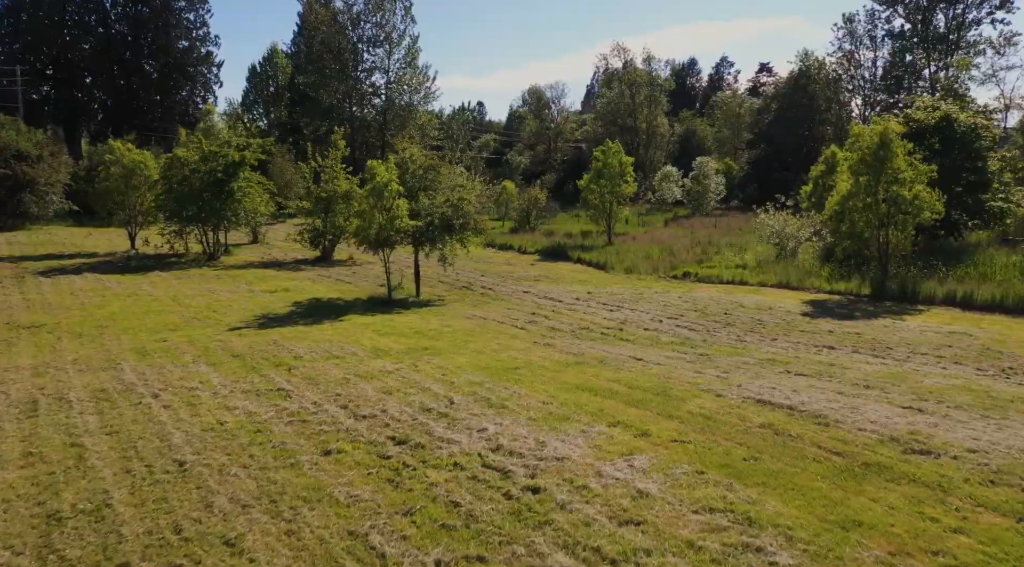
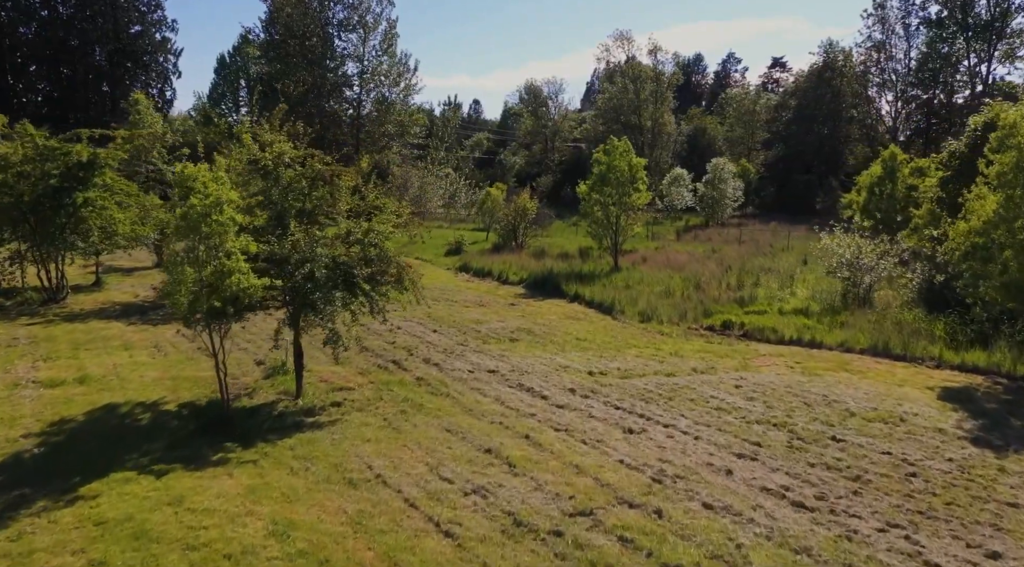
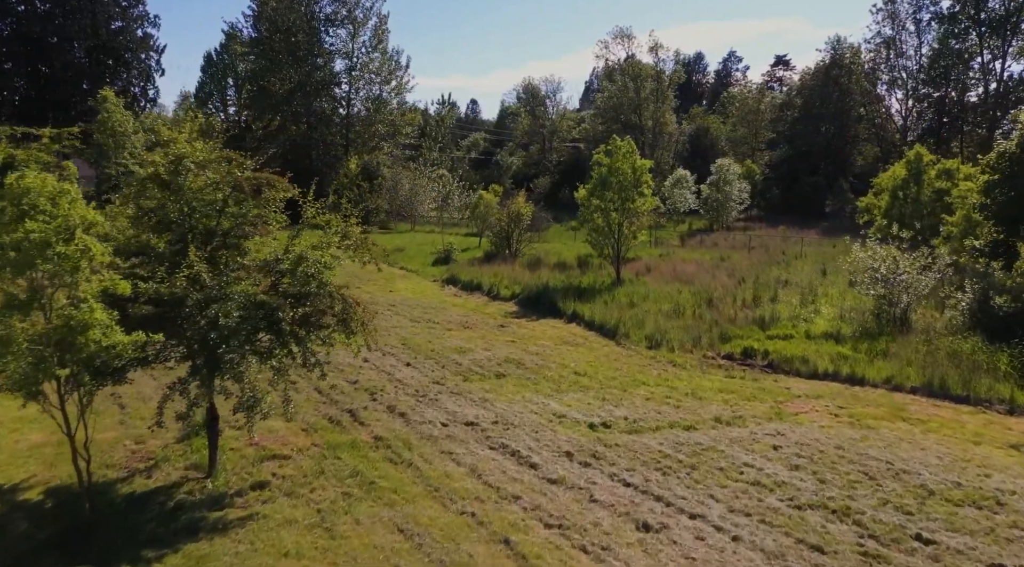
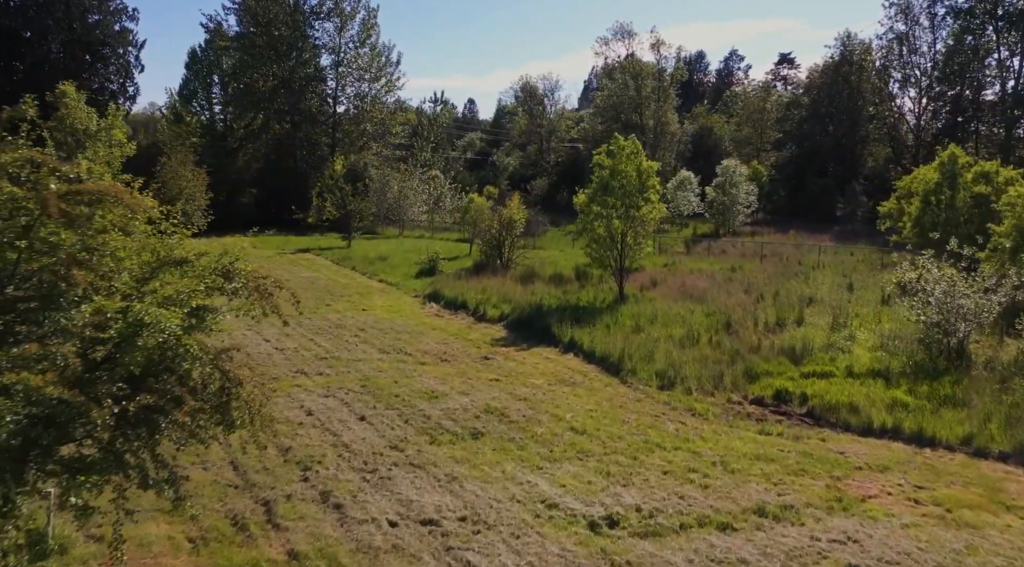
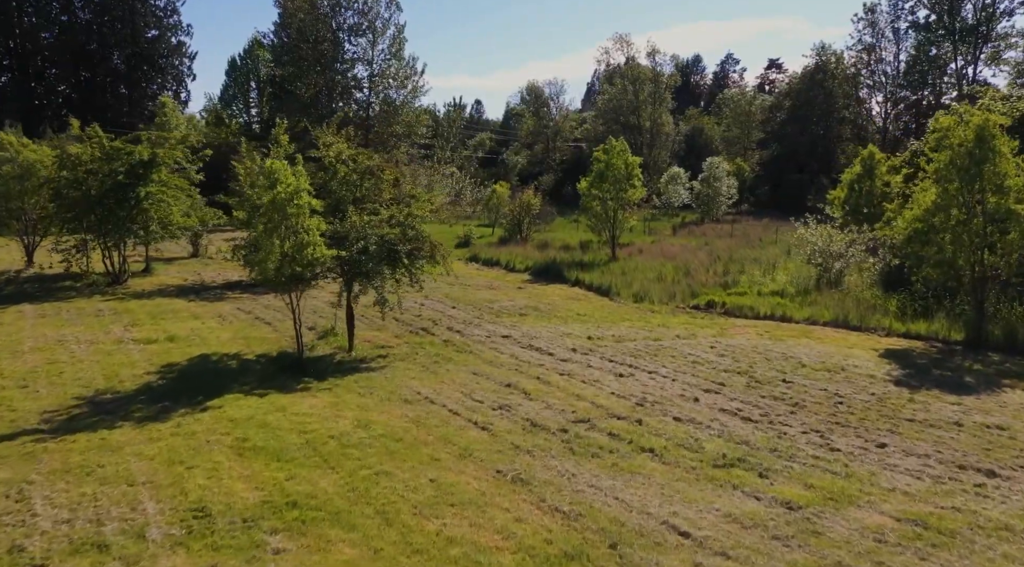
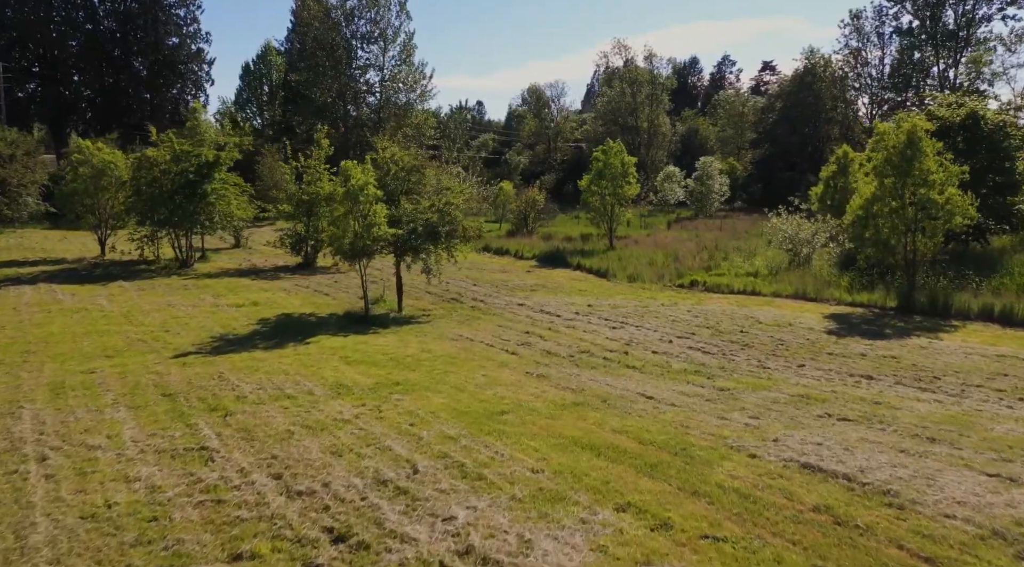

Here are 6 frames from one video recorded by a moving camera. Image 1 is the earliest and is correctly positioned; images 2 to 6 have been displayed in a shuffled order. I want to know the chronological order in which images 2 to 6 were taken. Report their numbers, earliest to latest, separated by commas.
6, 5, 2, 3, 4
